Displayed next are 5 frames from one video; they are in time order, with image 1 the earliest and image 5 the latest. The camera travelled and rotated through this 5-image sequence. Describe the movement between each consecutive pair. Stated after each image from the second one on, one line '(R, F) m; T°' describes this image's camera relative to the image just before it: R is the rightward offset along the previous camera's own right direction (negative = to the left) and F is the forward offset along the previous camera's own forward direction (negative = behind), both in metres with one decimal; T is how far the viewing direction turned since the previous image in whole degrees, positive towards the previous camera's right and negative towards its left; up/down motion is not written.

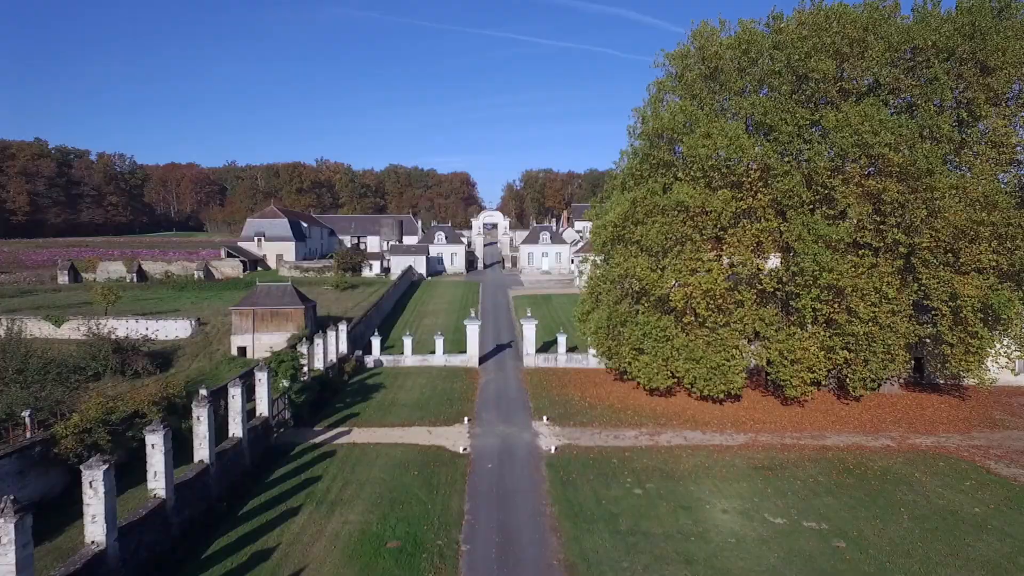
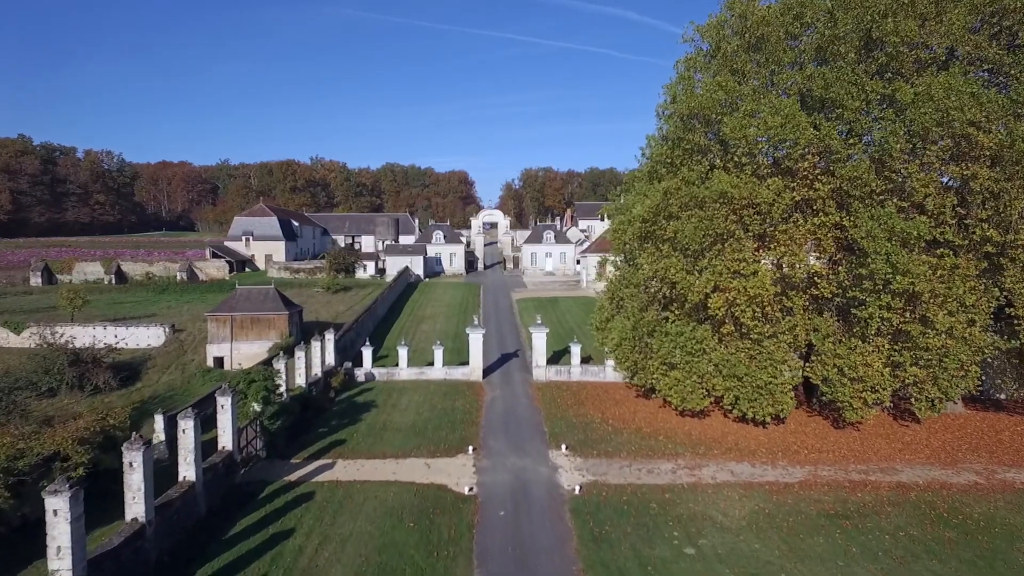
(-0.4, +2.6) m; 0°
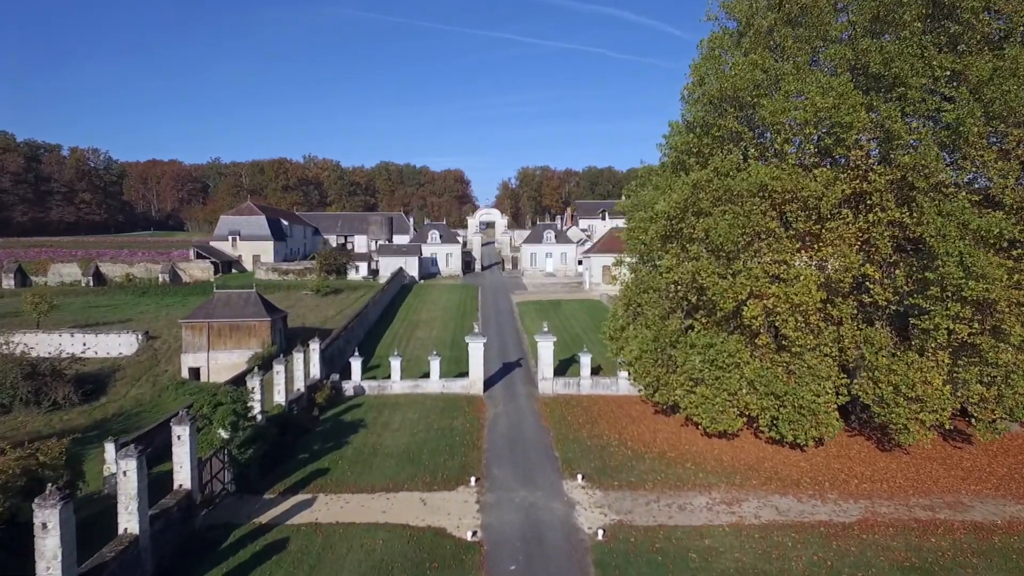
(-0.3, +2.0) m; 0°
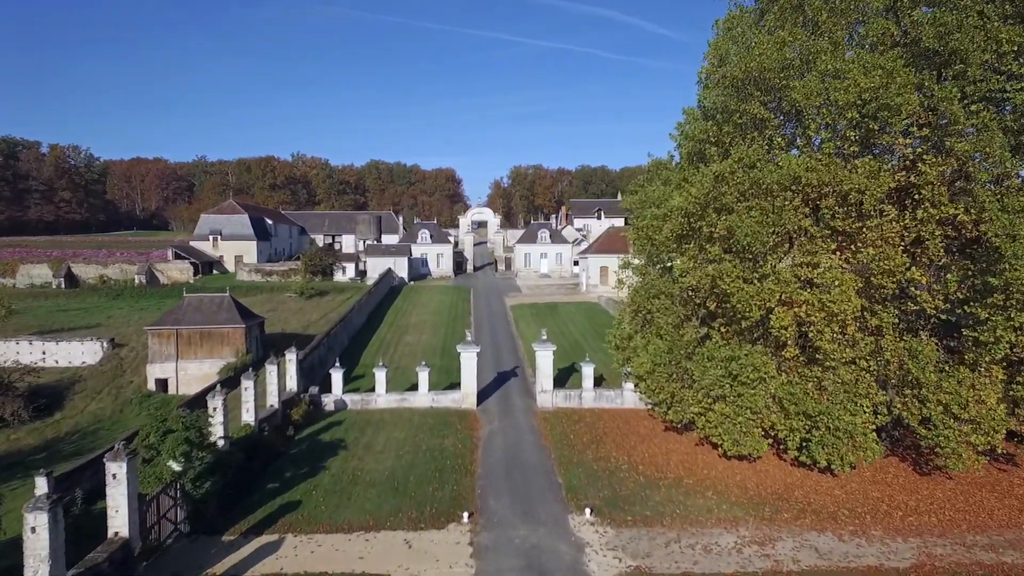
(-0.1, +1.7) m; +1°
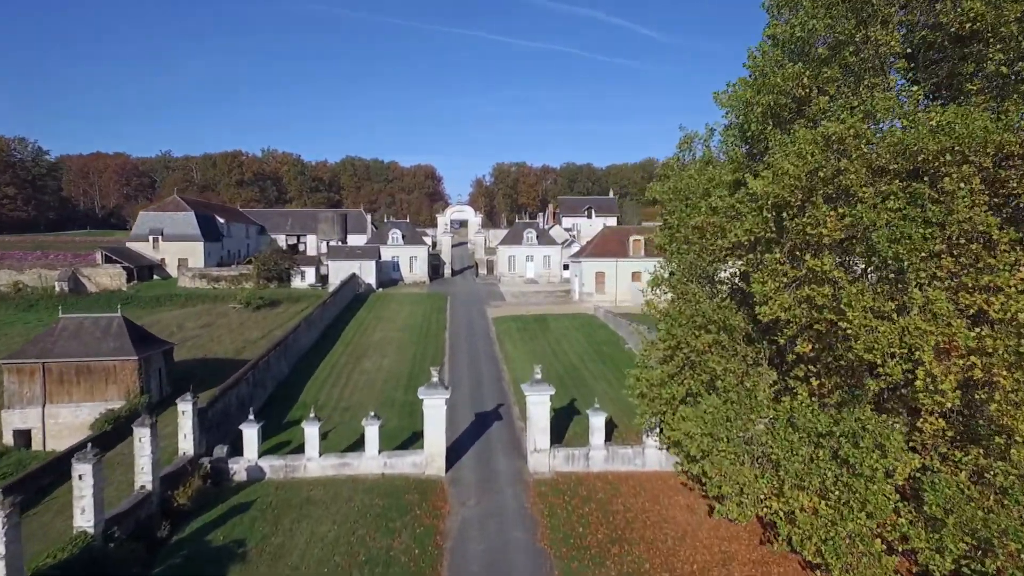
(0.0, +4.9) m; +2°
